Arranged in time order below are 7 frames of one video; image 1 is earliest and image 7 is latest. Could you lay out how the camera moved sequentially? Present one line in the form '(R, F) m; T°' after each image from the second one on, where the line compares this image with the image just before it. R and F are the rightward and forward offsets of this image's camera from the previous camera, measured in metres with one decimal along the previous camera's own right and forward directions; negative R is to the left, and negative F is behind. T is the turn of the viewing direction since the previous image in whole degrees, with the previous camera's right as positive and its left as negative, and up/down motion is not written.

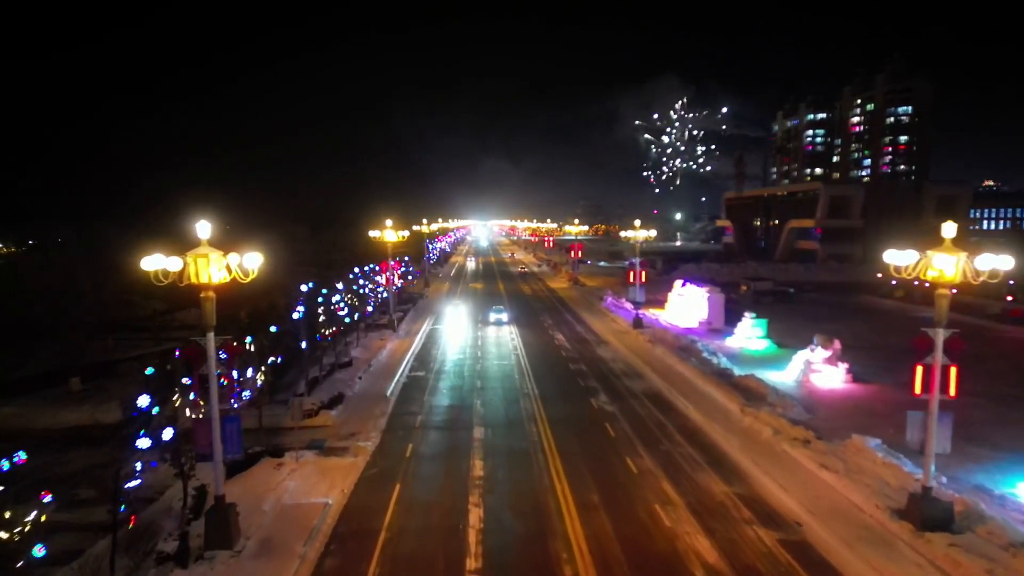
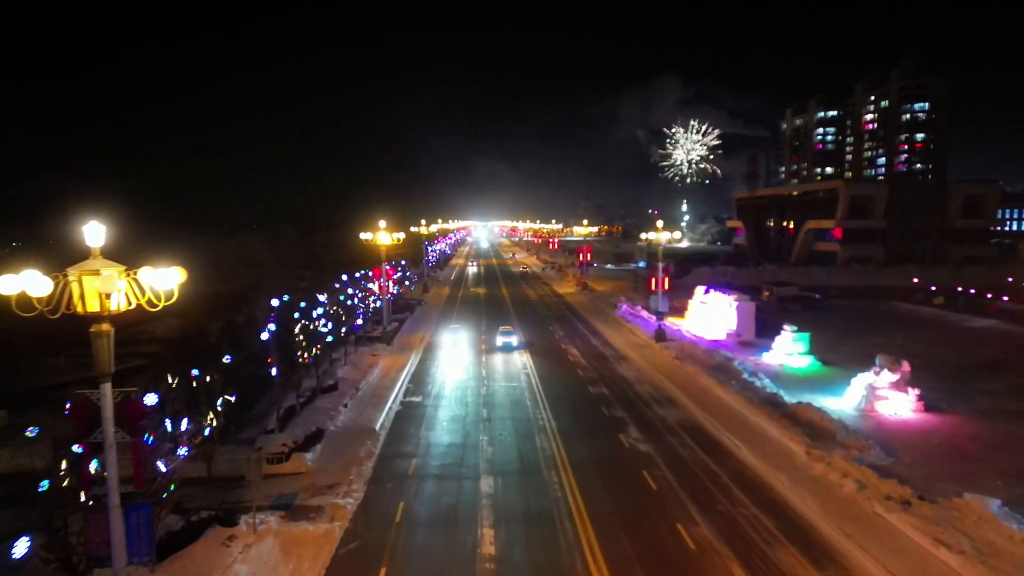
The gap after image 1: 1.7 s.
(-0.4, +4.0) m; 0°
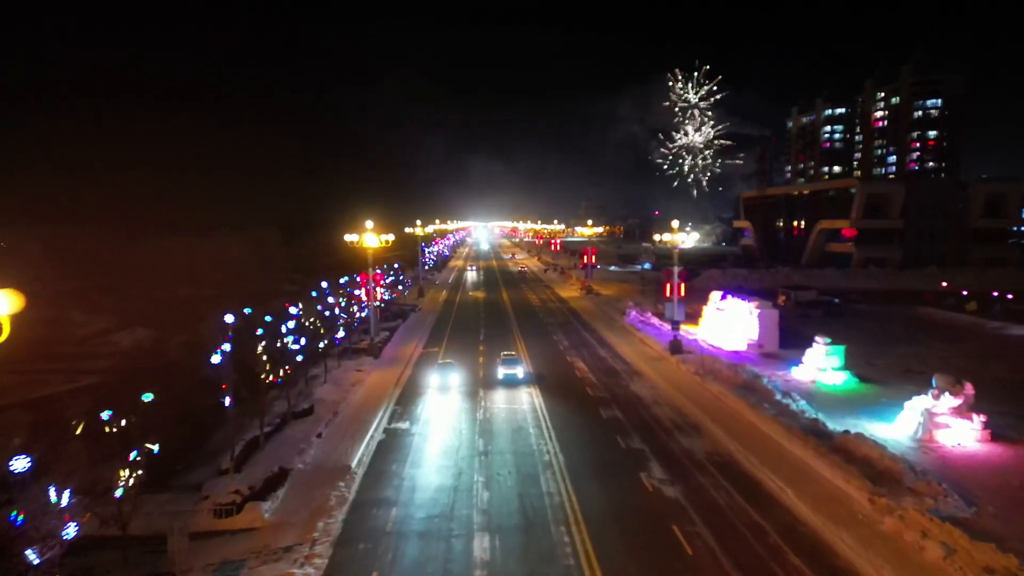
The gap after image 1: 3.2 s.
(0.0, +3.1) m; 0°
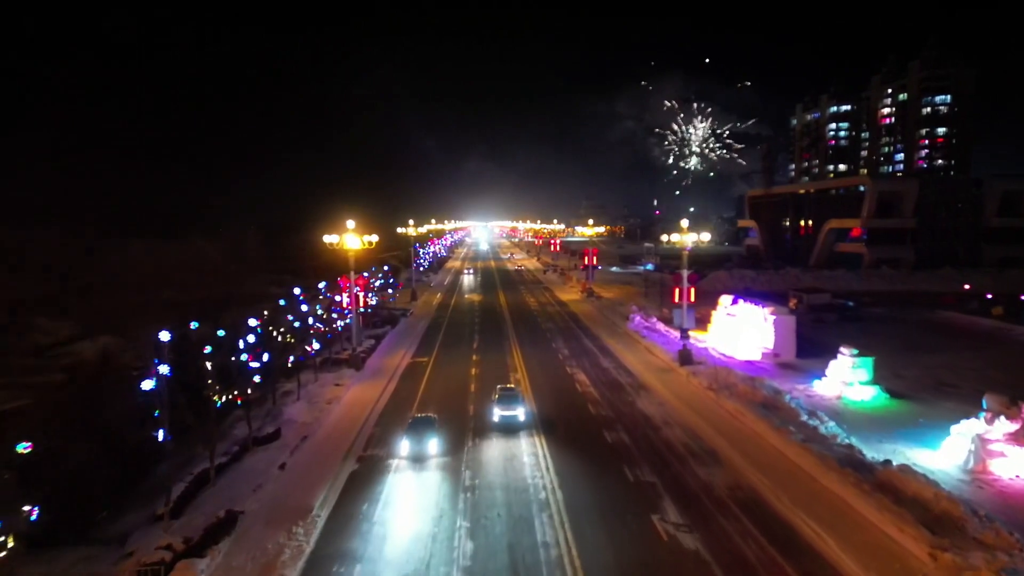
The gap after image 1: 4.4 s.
(+0.2, +2.5) m; 0°
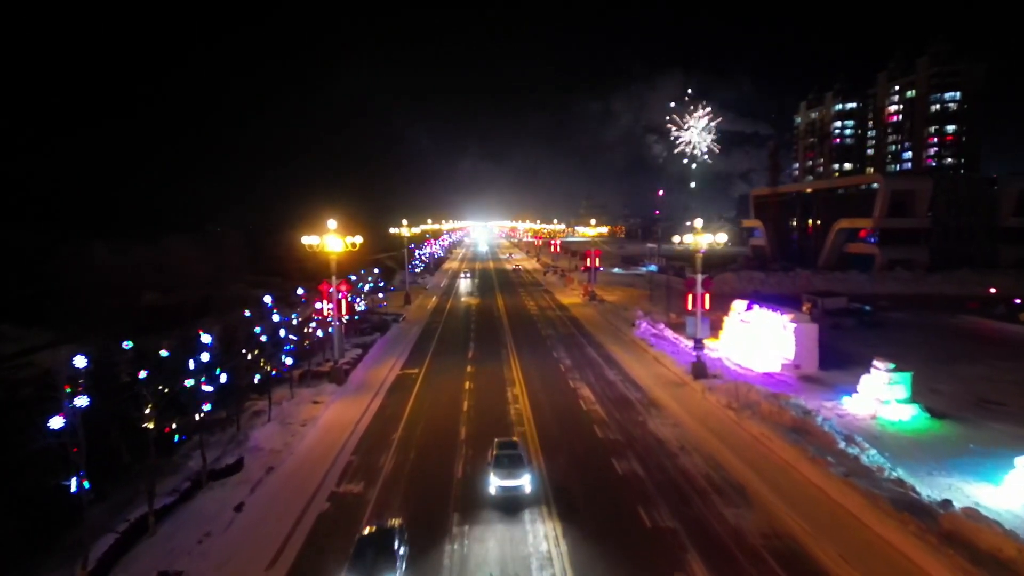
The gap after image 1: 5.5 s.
(+0.1, +2.5) m; 0°
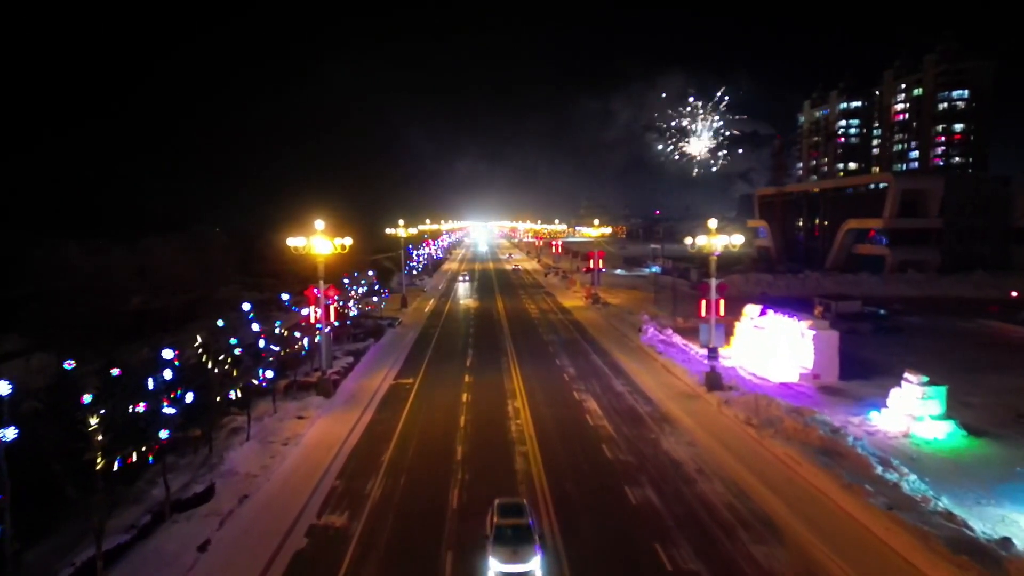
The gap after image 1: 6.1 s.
(0.0, +1.7) m; 0°
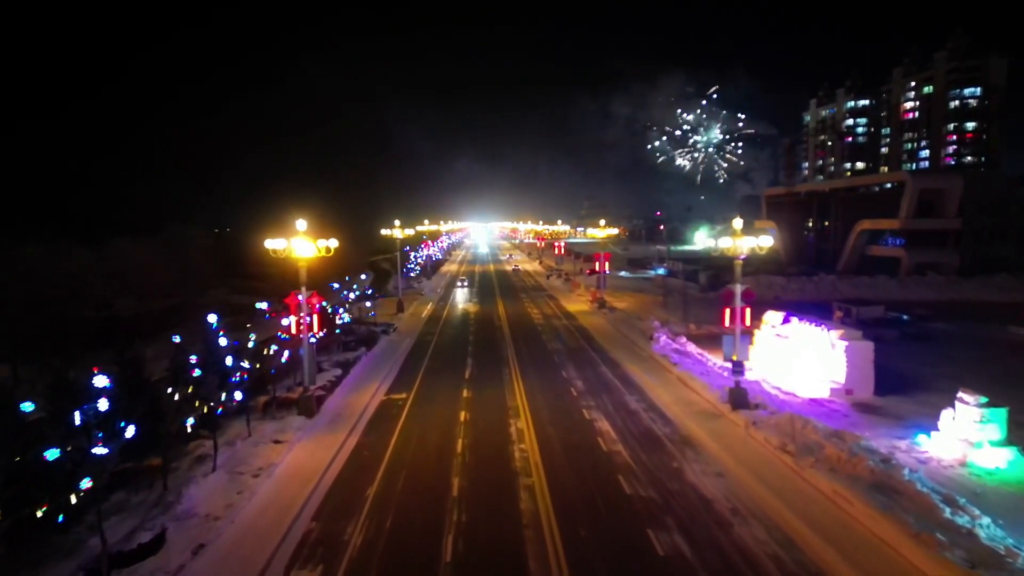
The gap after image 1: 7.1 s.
(-0.1, +2.4) m; 0°
